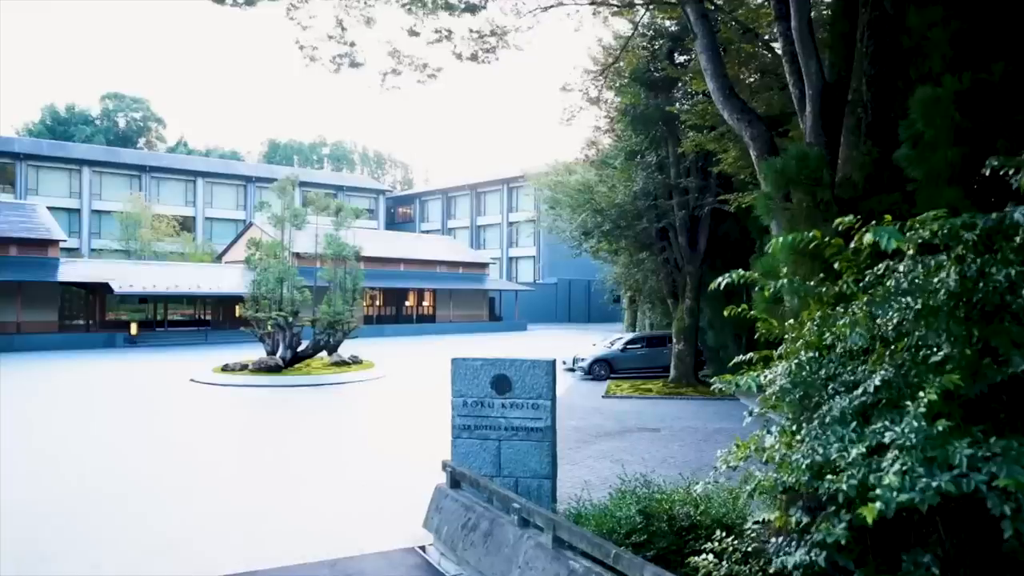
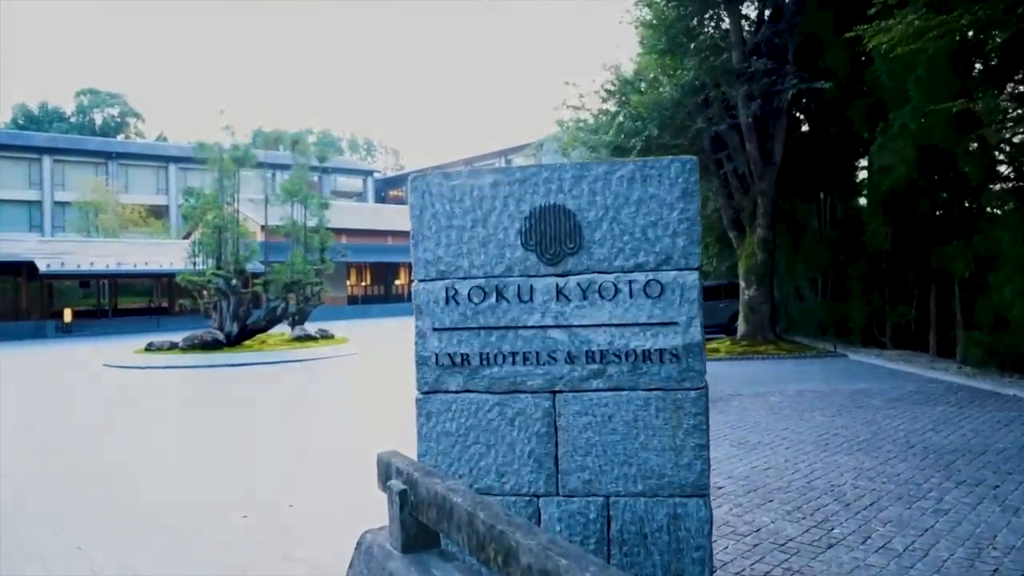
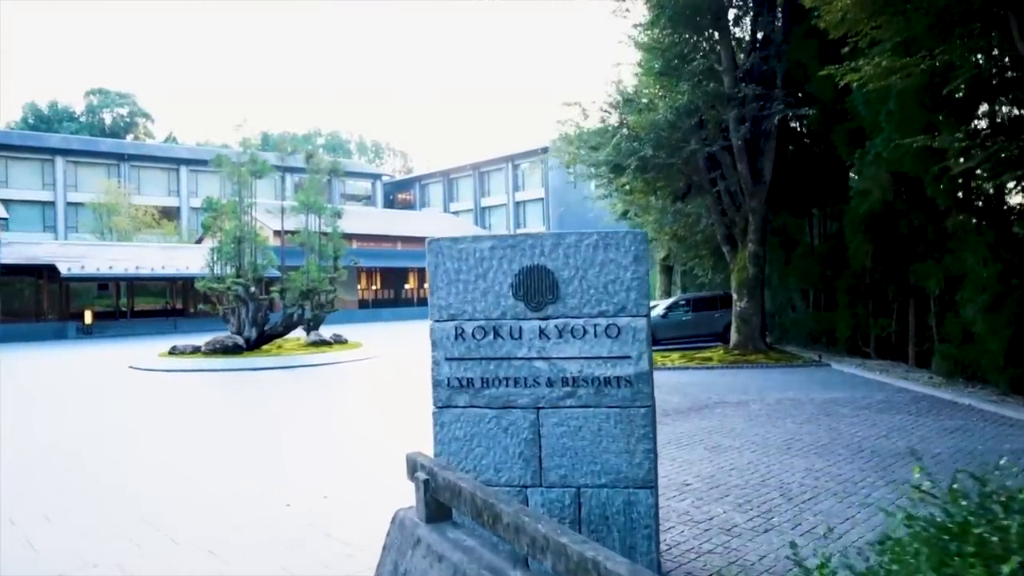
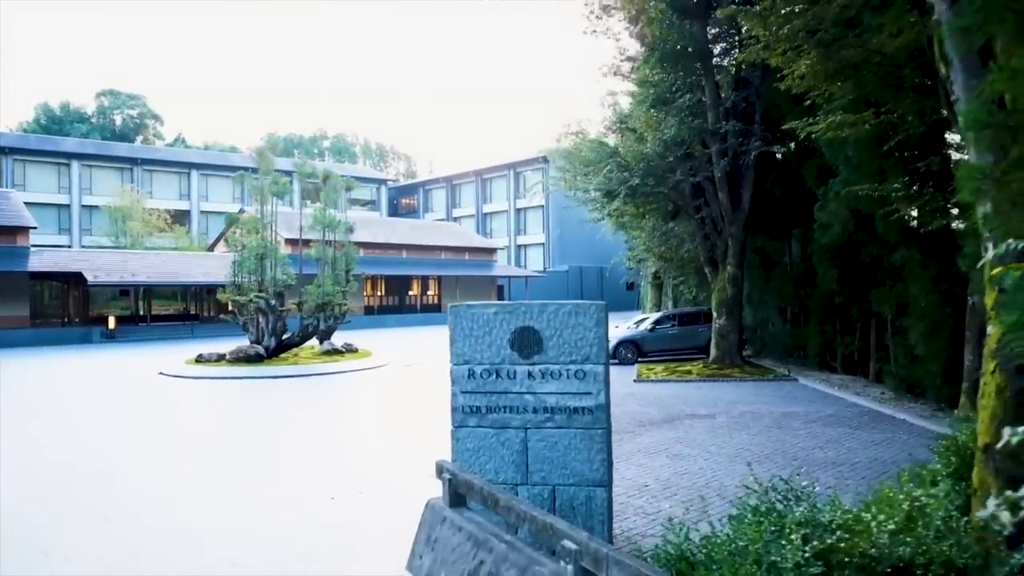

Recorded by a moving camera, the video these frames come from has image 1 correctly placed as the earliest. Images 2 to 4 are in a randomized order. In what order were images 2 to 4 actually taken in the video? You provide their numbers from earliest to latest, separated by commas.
4, 3, 2
